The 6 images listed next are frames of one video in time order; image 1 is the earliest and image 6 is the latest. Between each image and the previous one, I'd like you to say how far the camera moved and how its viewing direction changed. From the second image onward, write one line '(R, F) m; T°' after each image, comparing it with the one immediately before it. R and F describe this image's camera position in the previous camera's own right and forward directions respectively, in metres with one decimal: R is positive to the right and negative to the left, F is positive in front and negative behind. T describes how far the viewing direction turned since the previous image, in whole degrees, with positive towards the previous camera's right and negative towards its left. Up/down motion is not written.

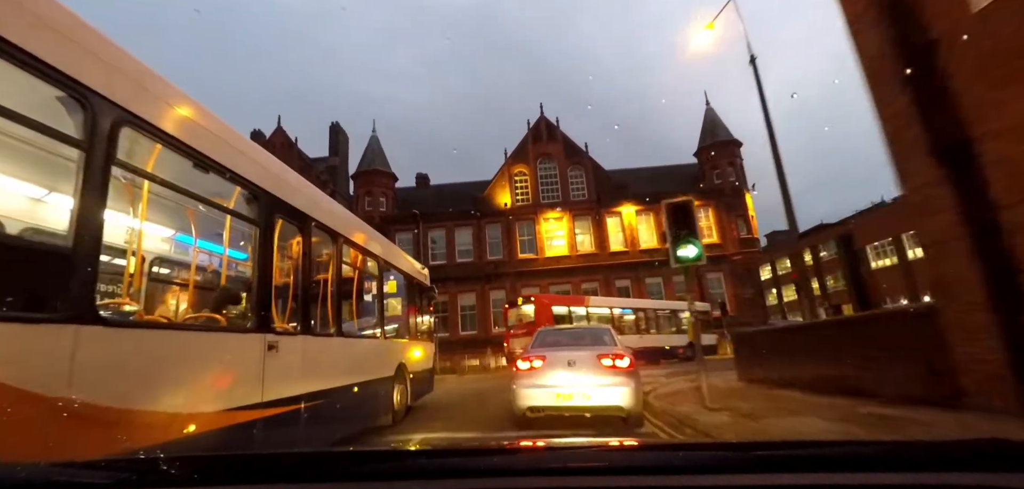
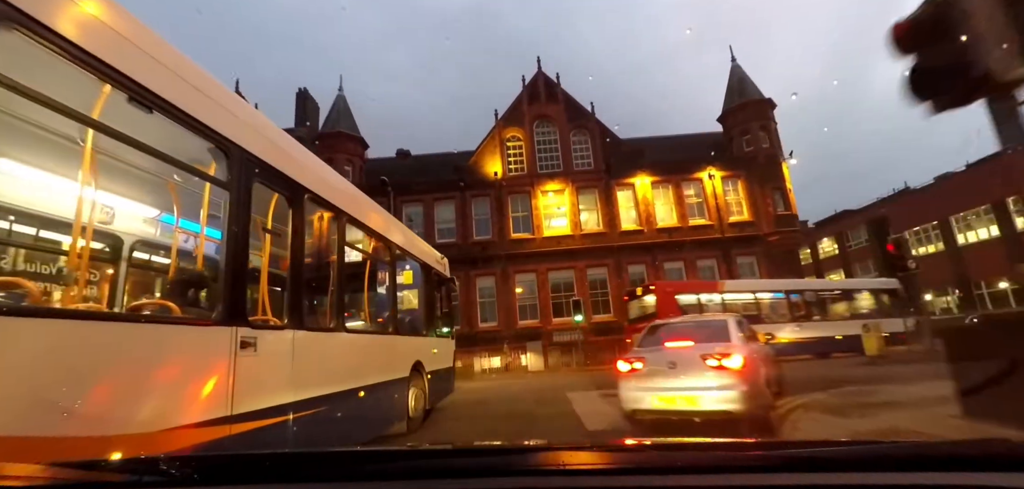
(+0.1, +1.7) m; +1°
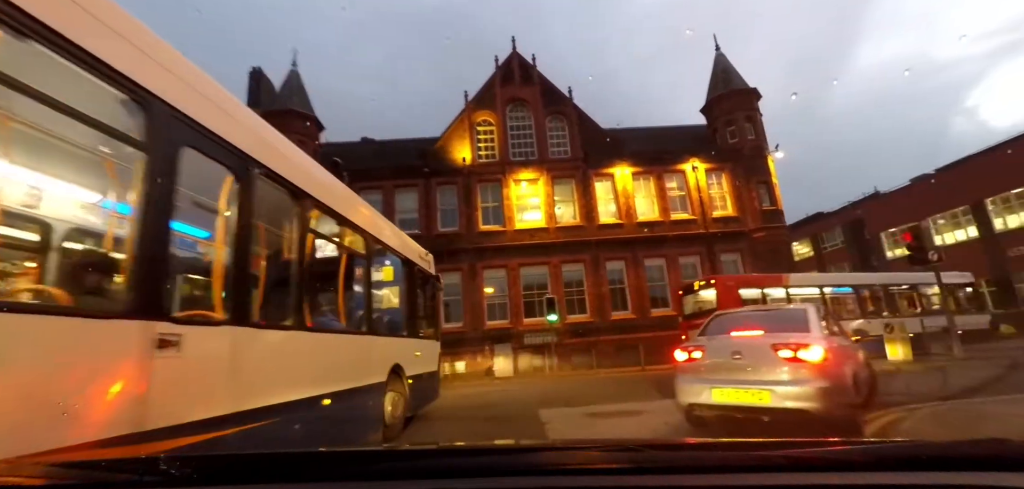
(+0.1, +0.7) m; +3°
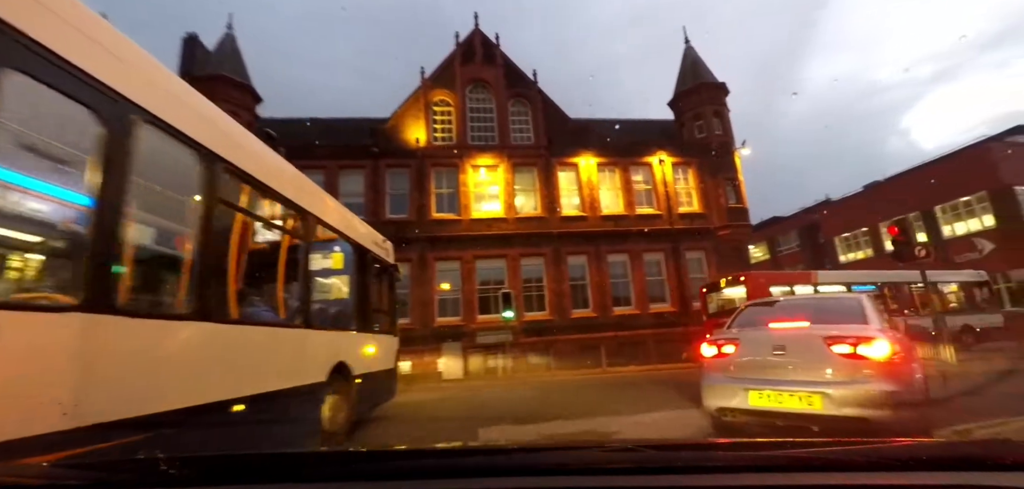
(+0.1, +0.5) m; +5°
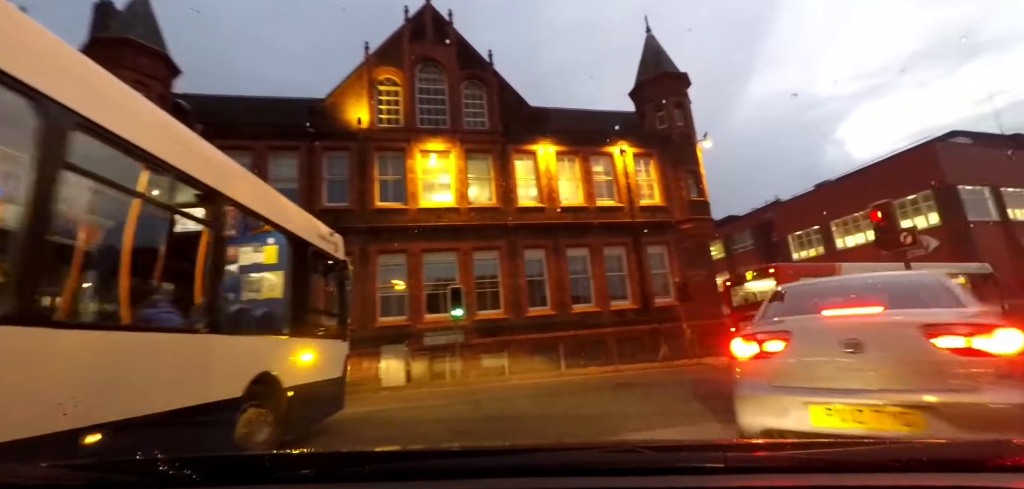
(+0.1, +0.5) m; +5°
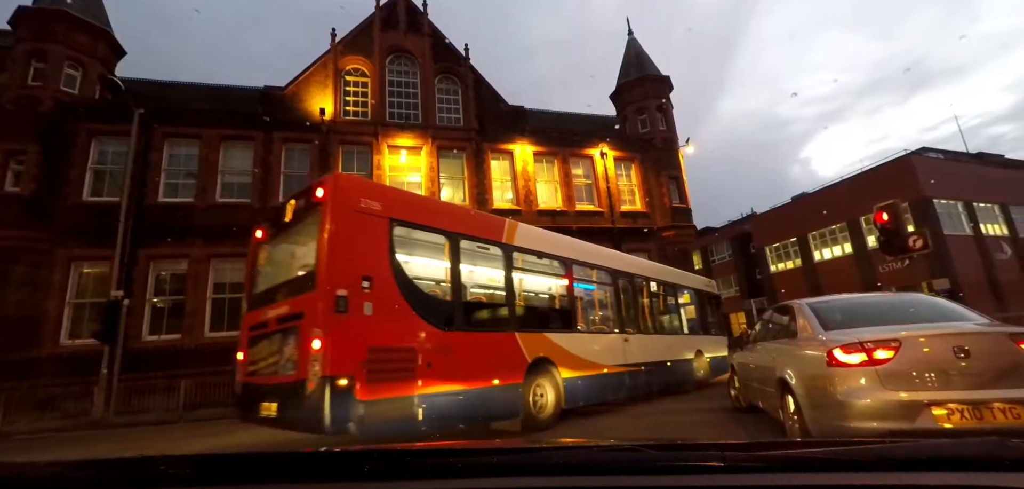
(0.0, +0.4) m; +3°
